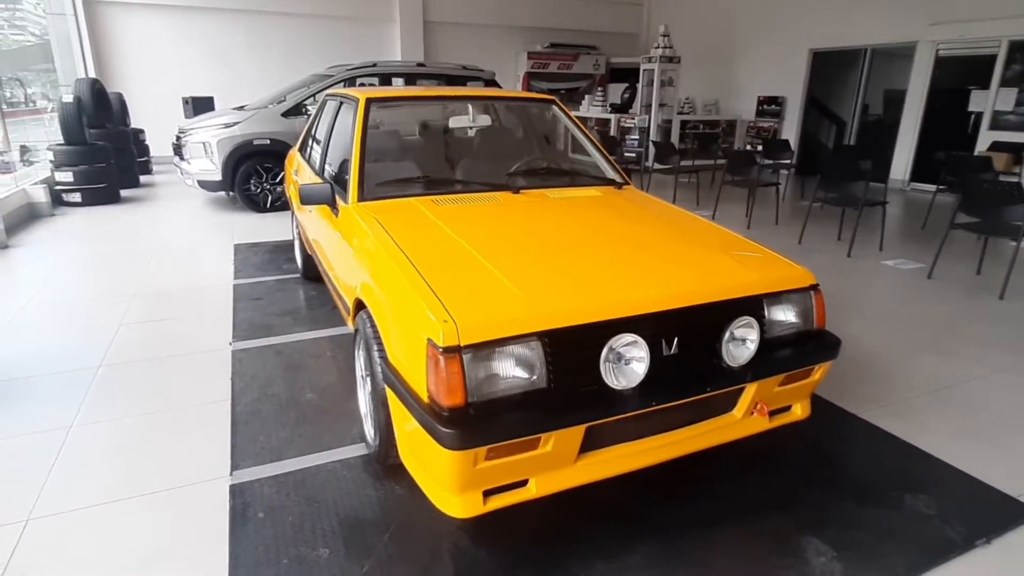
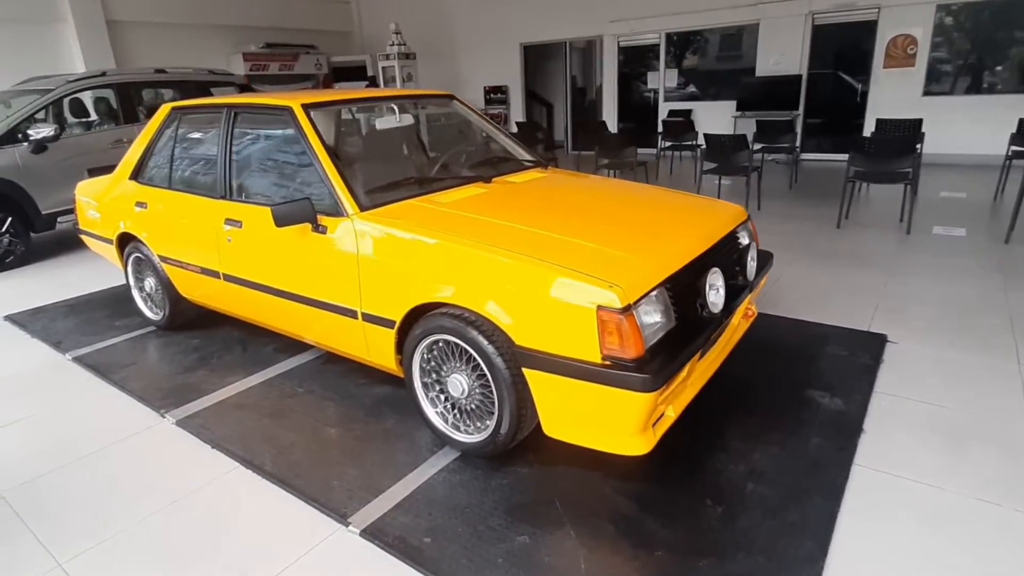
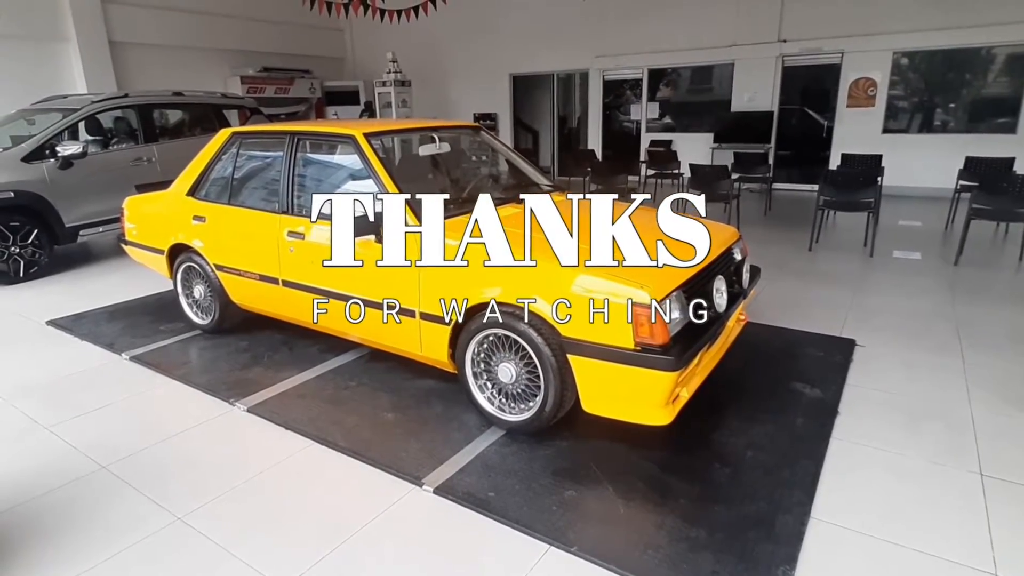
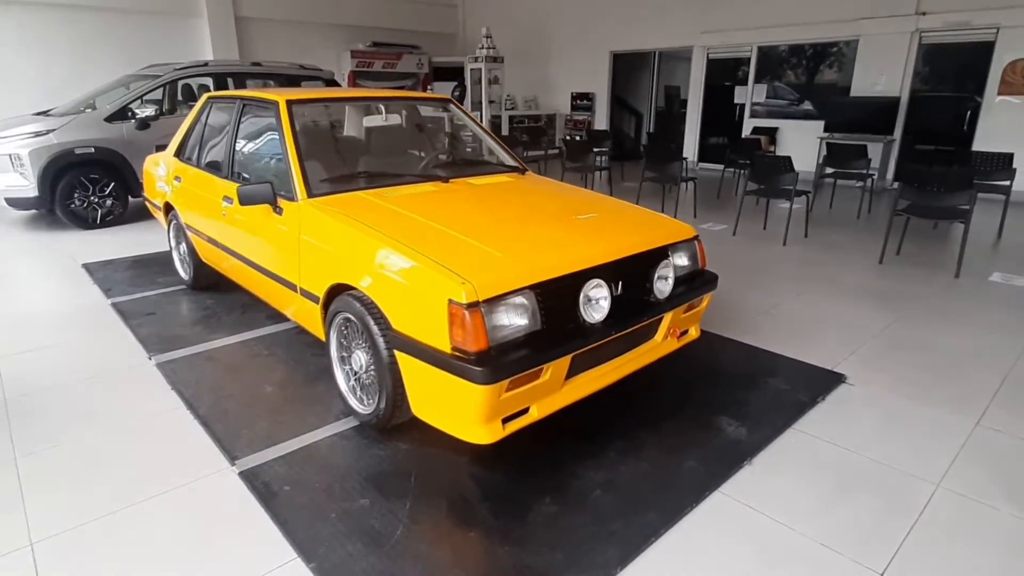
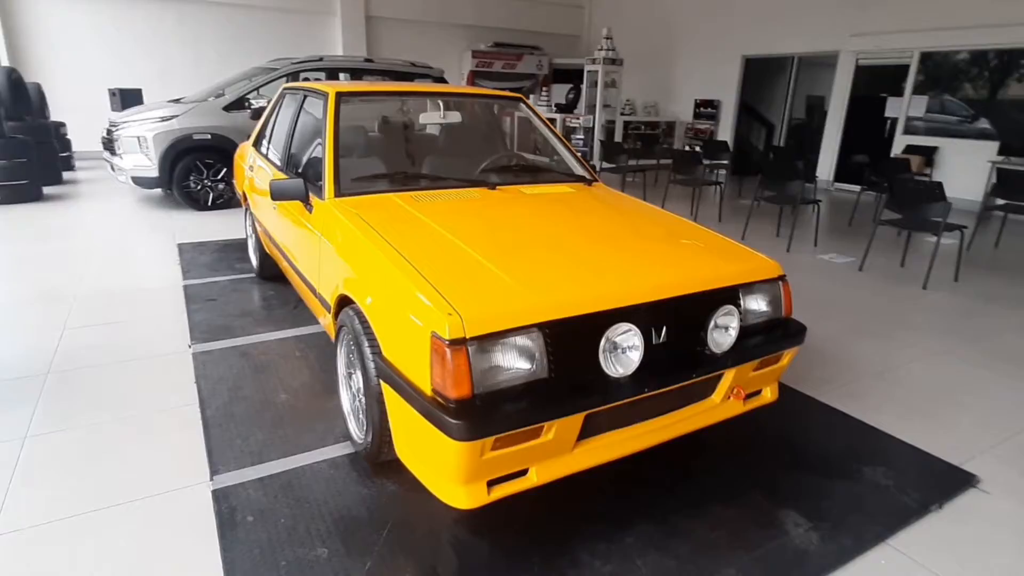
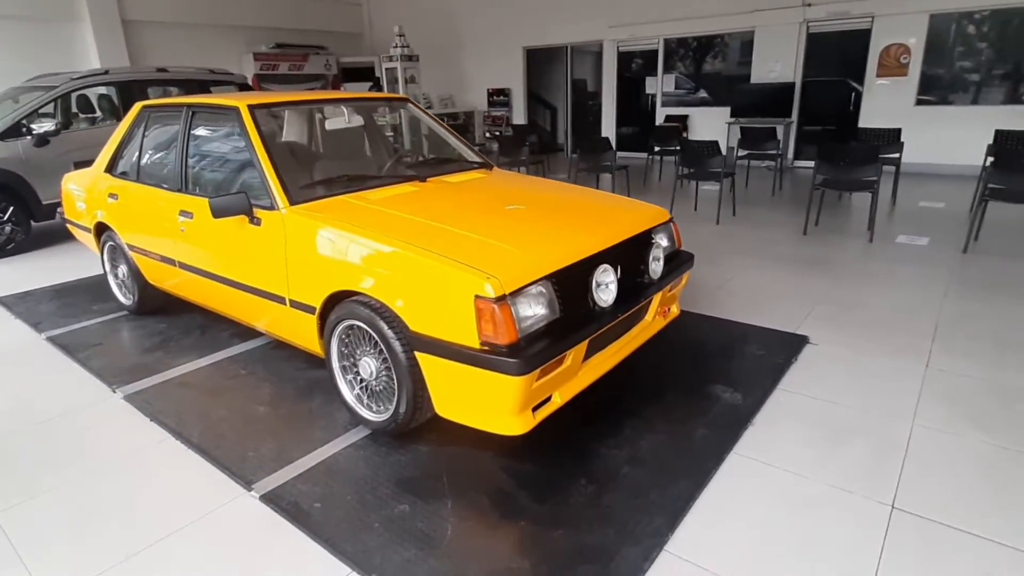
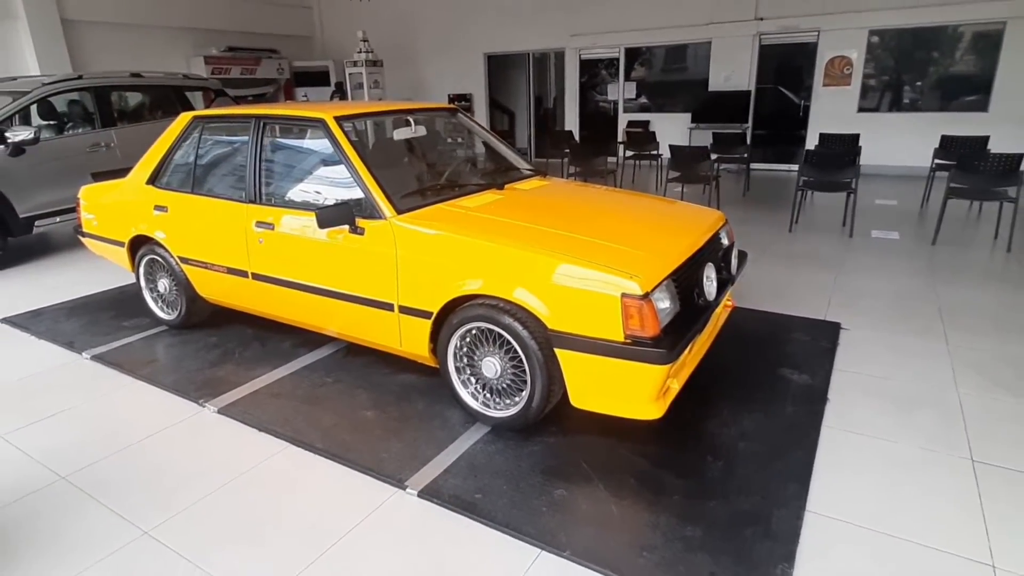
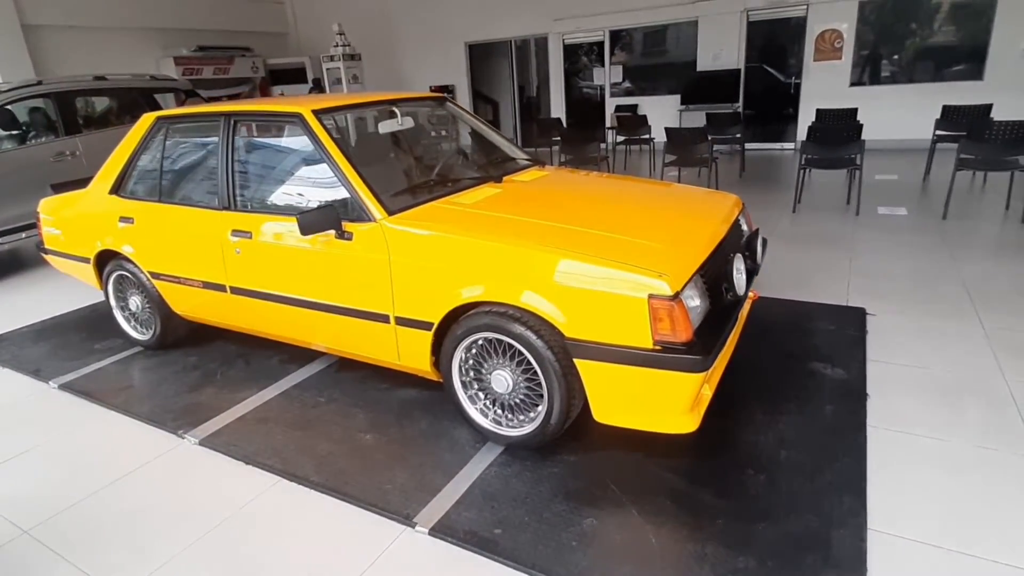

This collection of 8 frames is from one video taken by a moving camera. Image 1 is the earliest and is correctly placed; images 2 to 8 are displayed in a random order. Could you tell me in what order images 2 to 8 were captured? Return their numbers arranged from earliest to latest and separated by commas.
5, 4, 6, 2, 8, 7, 3
